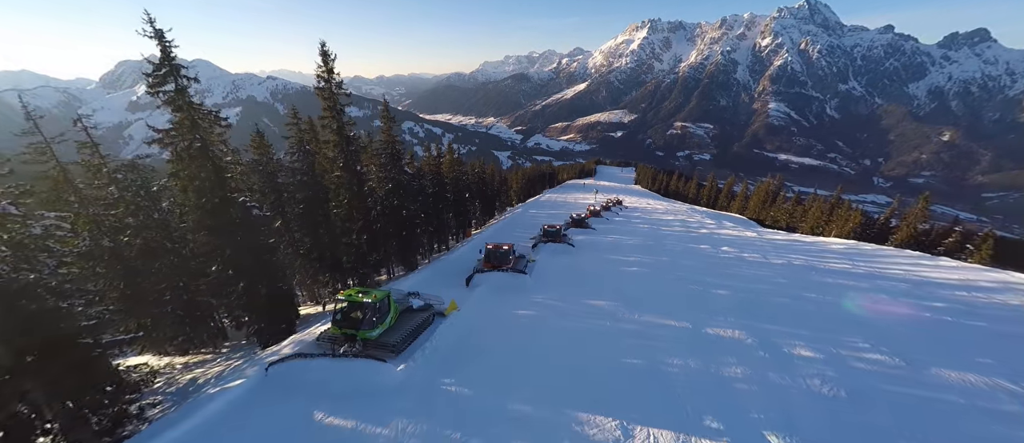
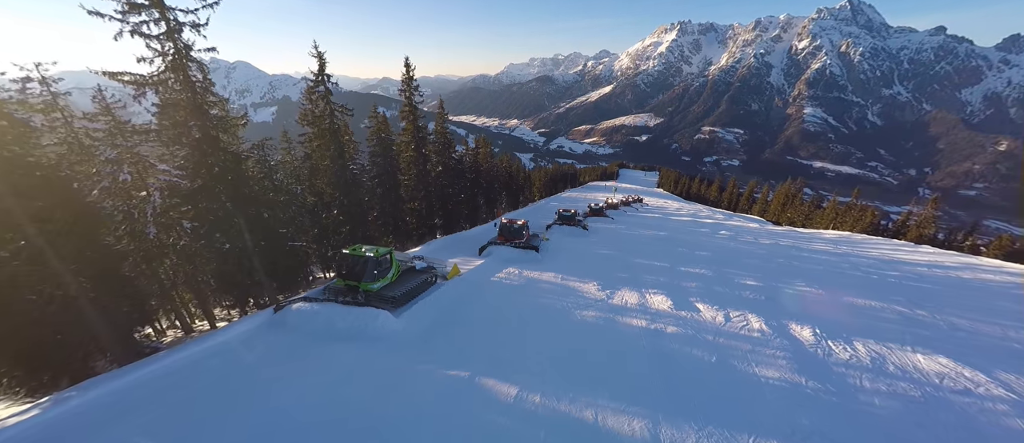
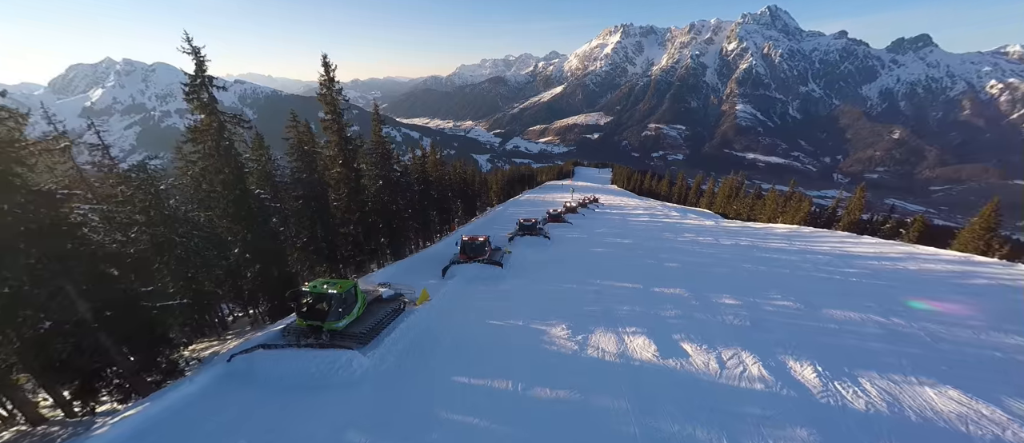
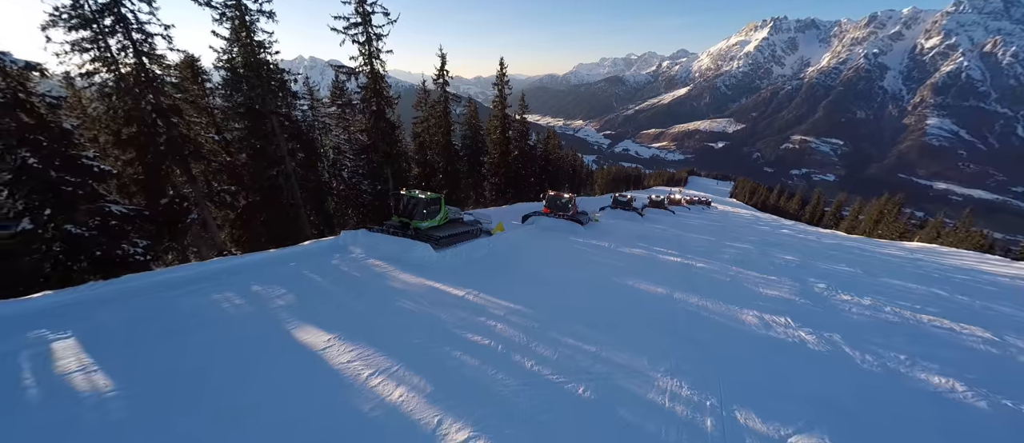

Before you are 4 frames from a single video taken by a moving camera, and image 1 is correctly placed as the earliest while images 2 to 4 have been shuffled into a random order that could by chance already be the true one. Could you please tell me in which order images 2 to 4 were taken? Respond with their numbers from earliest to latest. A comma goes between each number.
3, 2, 4
